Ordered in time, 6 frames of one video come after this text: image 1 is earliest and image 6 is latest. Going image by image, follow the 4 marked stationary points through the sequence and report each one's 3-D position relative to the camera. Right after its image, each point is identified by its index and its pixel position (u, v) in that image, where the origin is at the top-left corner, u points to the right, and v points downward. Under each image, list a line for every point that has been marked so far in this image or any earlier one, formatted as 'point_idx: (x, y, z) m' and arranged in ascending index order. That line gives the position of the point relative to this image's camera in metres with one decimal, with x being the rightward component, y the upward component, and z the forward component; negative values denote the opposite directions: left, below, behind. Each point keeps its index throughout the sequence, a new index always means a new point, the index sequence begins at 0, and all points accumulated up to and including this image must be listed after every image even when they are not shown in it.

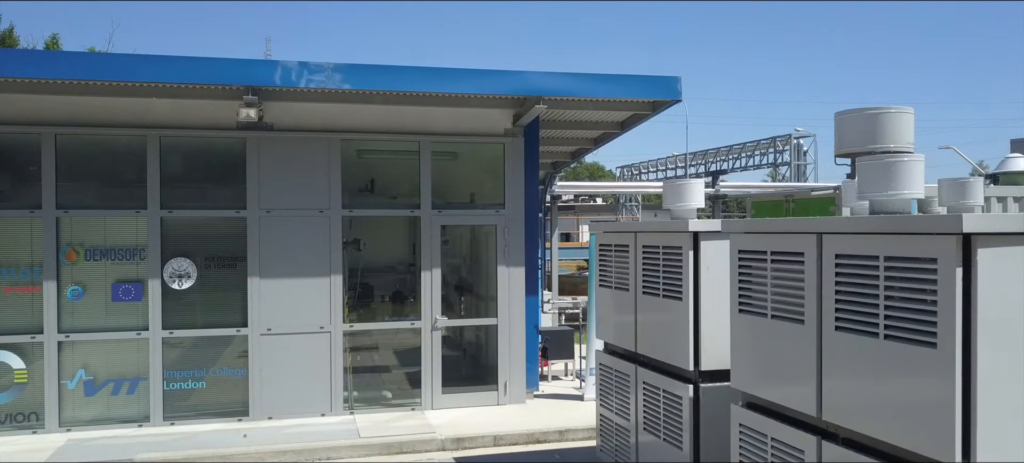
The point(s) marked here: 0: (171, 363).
0: (-3.5, -1.3, +7.3) m
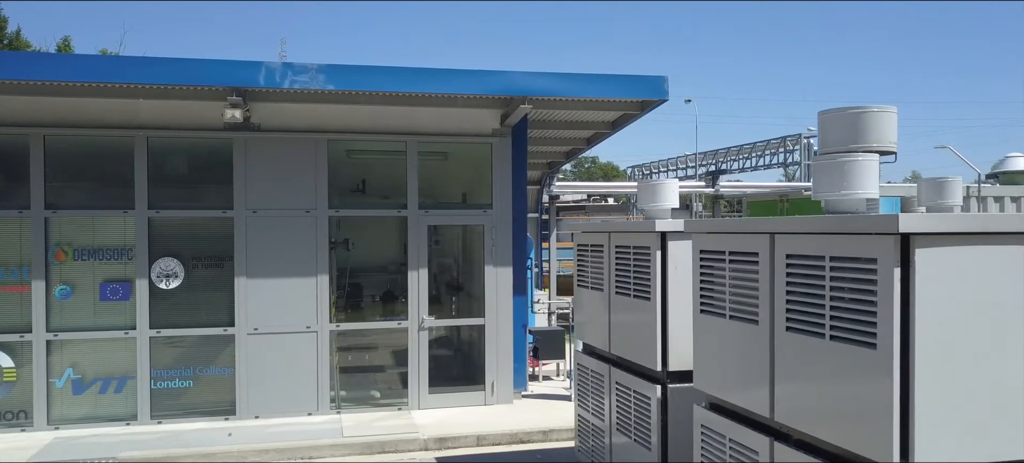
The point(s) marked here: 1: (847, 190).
0: (-3.6, -1.3, +7.4) m
1: (+1.5, +0.2, +3.2) m
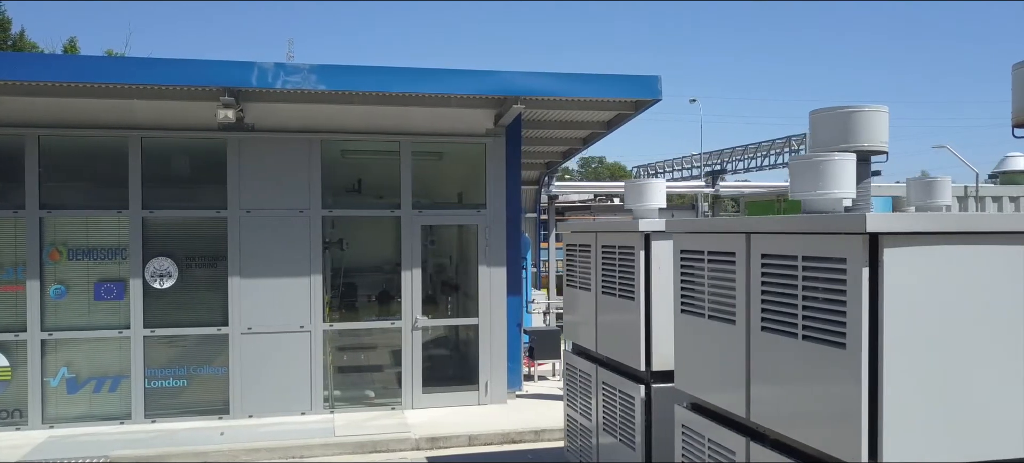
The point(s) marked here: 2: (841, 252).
0: (-3.7, -1.3, +7.4) m
1: (+1.4, +0.2, +3.2) m
2: (+1.2, -0.1, +2.6) m
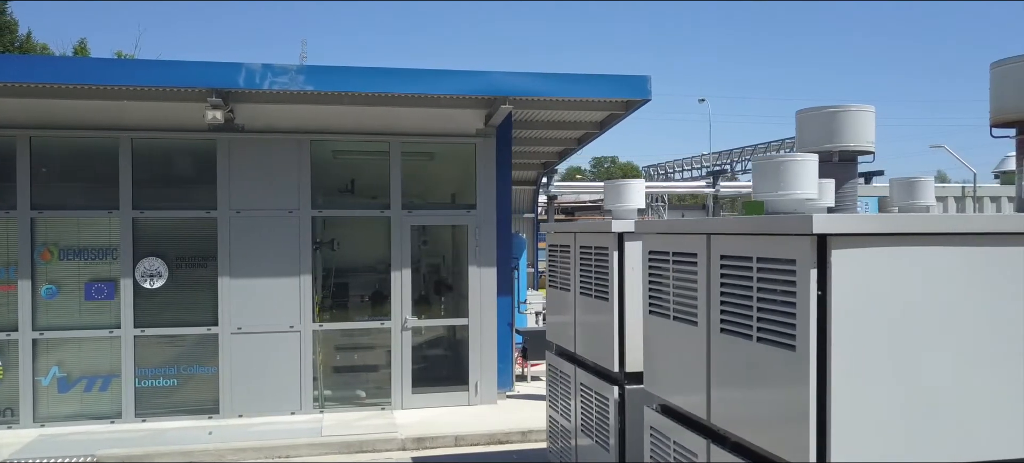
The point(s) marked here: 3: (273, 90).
0: (-3.8, -1.3, +7.4) m
1: (+1.2, +0.2, +3.2) m
2: (+1.0, -0.1, +2.6) m
3: (-2.3, +1.4, +7.1) m
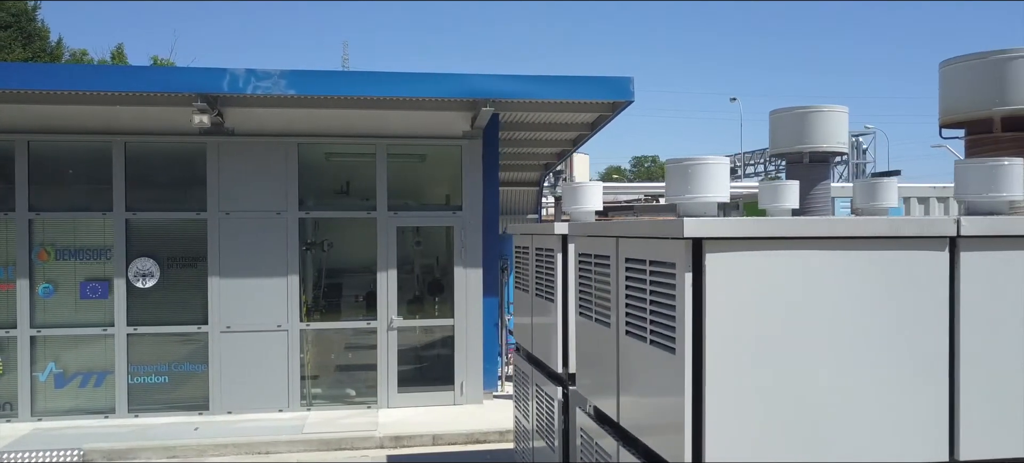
0: (-4.0, -1.3, +7.7) m
1: (+0.8, +0.2, +3.2) m
2: (+0.6, -0.1, +2.6) m
3: (-2.6, +1.4, +7.2) m
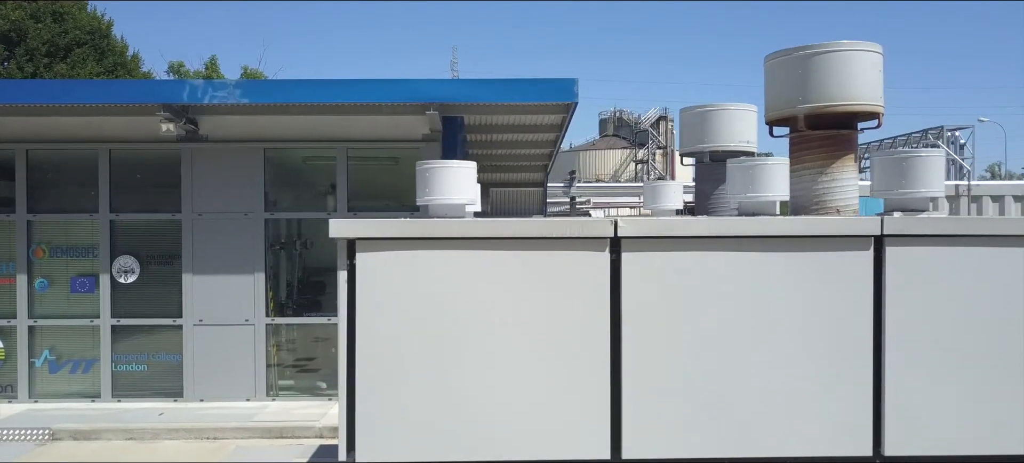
0: (-4.6, -1.3, +8.4) m
1: (-0.3, +0.2, +3.3) m
2: (-0.6, -0.1, +2.8) m
3: (-3.2, +1.4, +7.7) m
